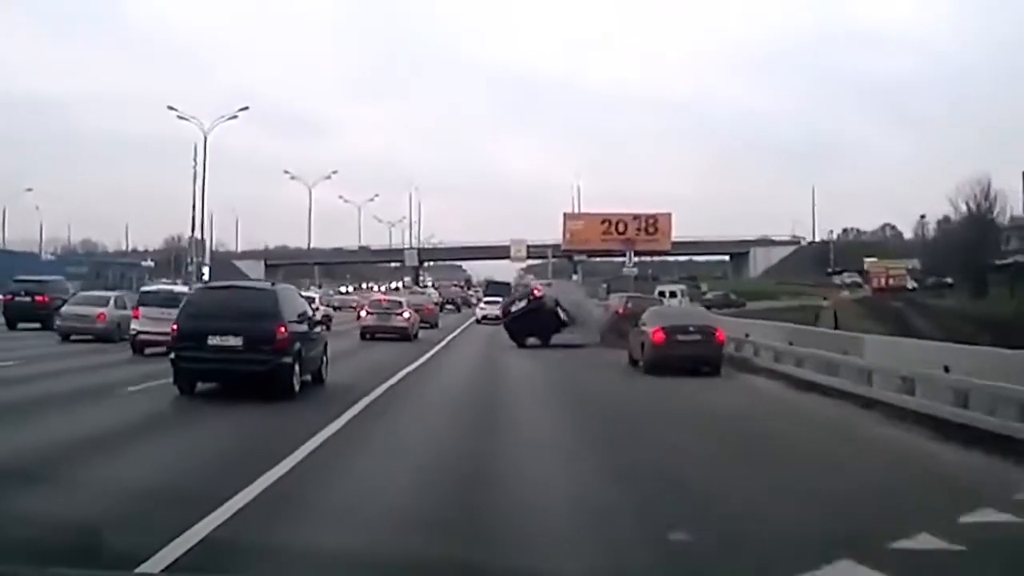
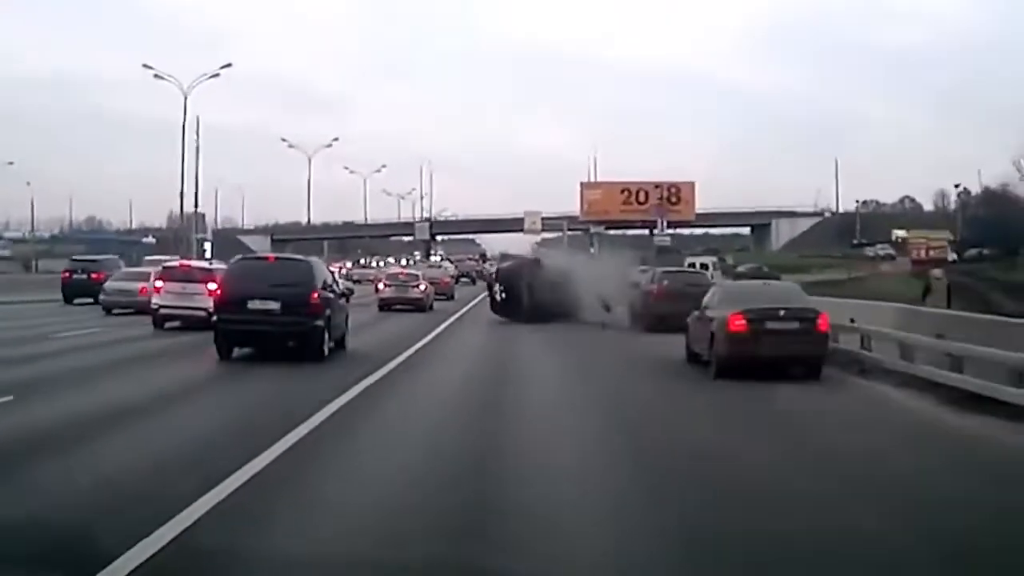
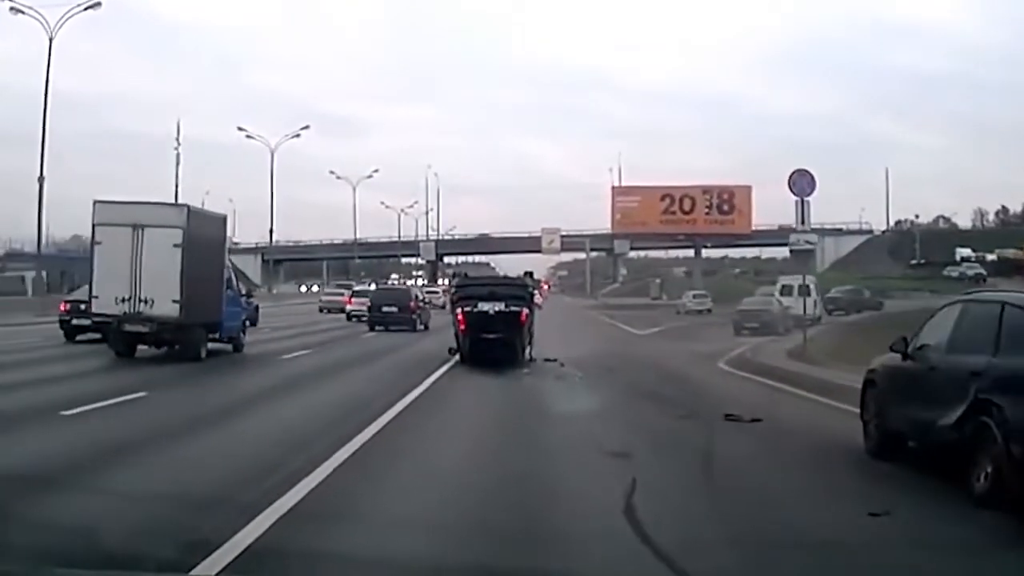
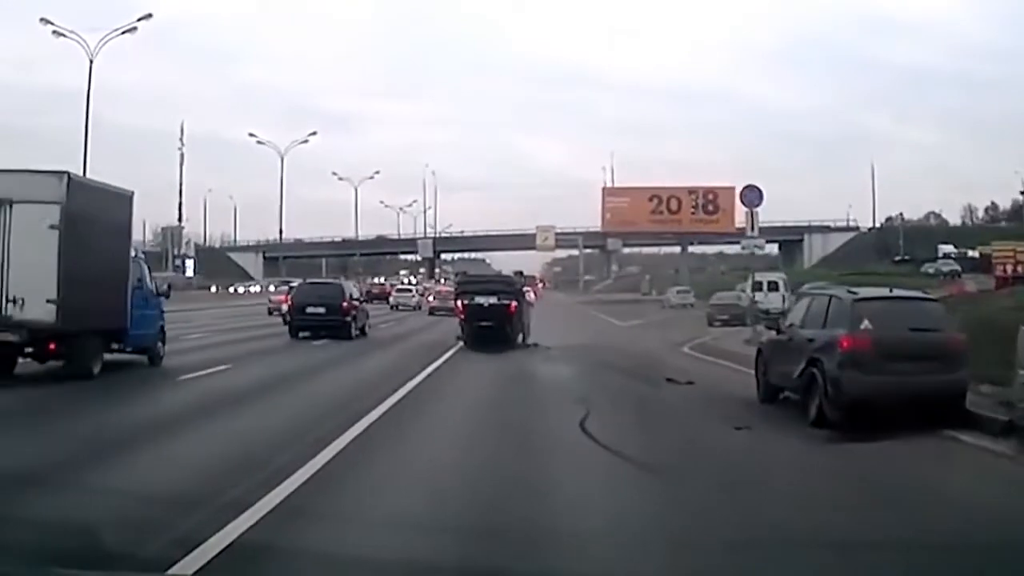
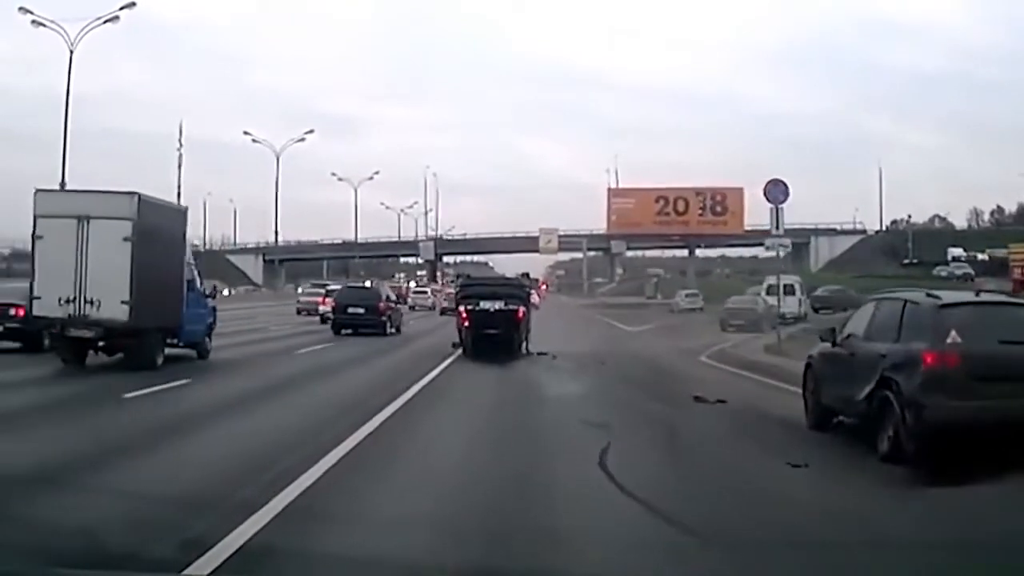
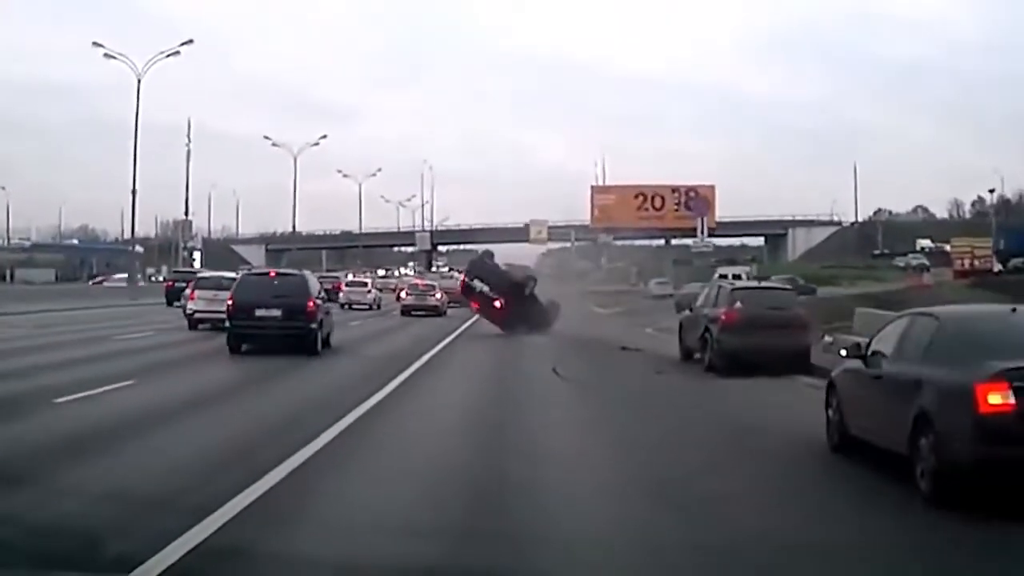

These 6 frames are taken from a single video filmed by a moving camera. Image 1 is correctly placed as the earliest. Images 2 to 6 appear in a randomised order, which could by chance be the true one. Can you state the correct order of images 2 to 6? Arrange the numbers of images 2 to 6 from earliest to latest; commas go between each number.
2, 6, 4, 5, 3
